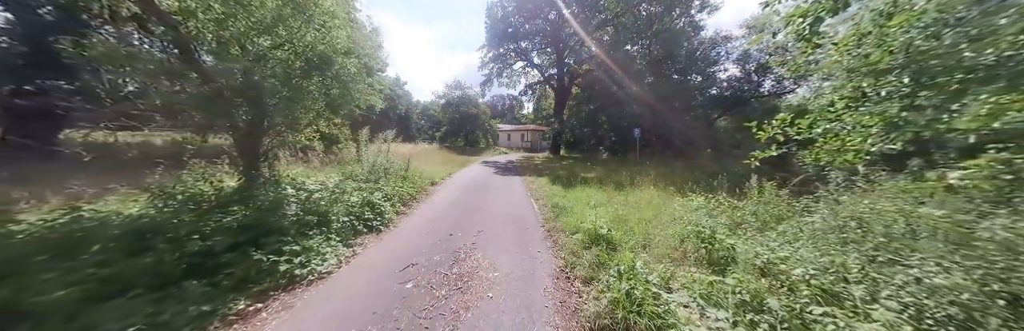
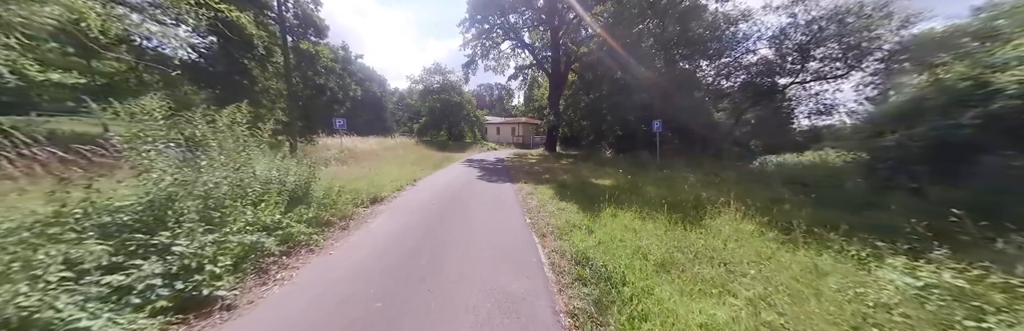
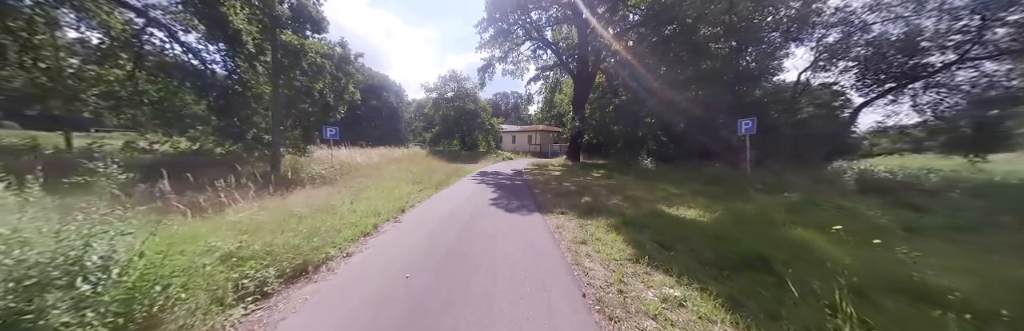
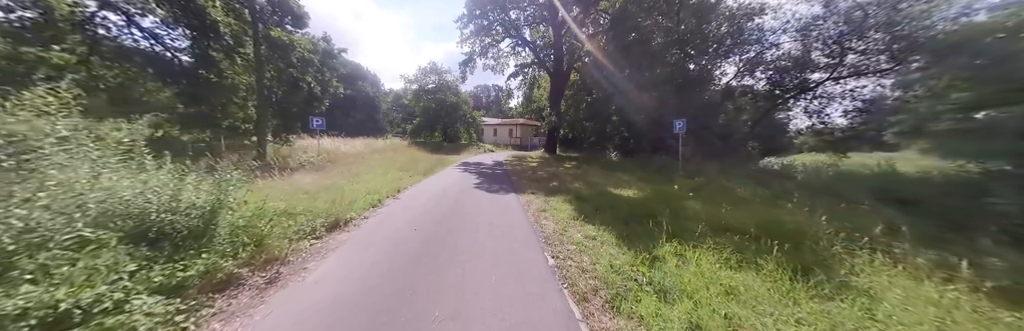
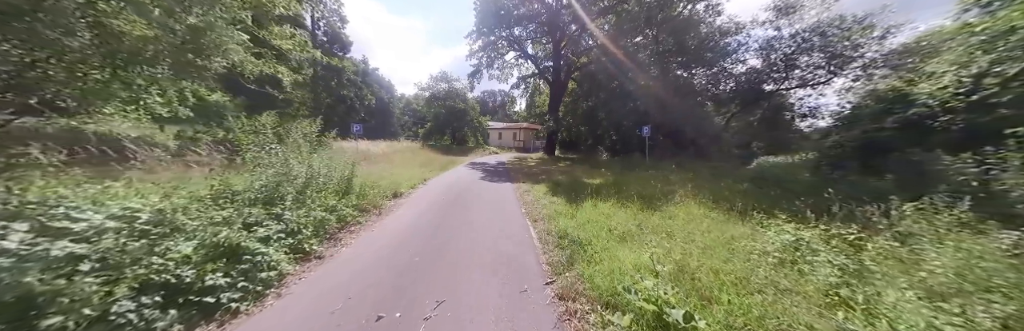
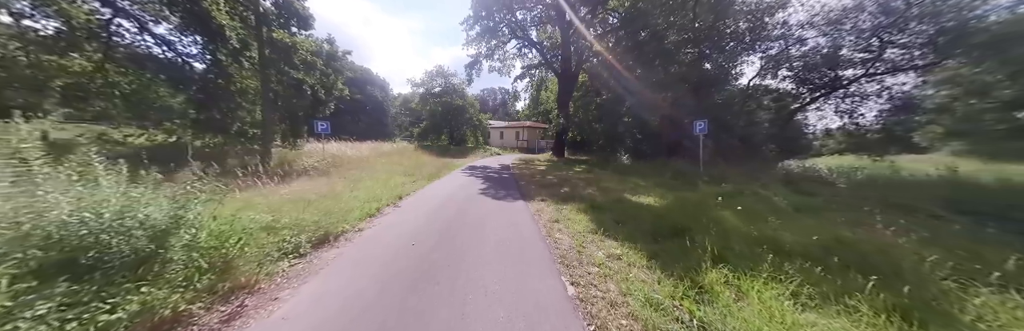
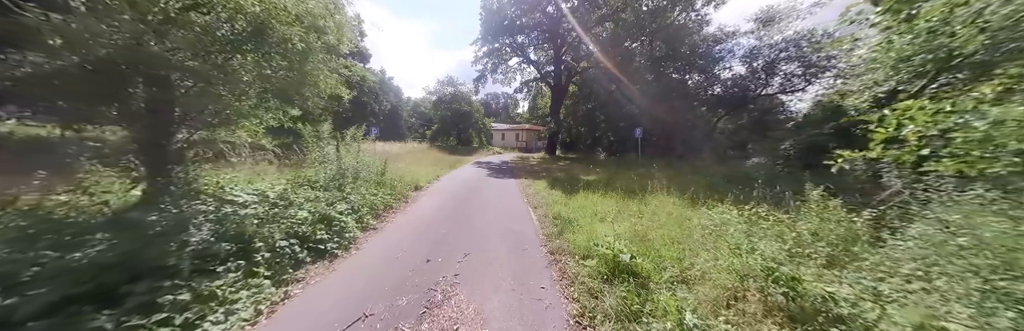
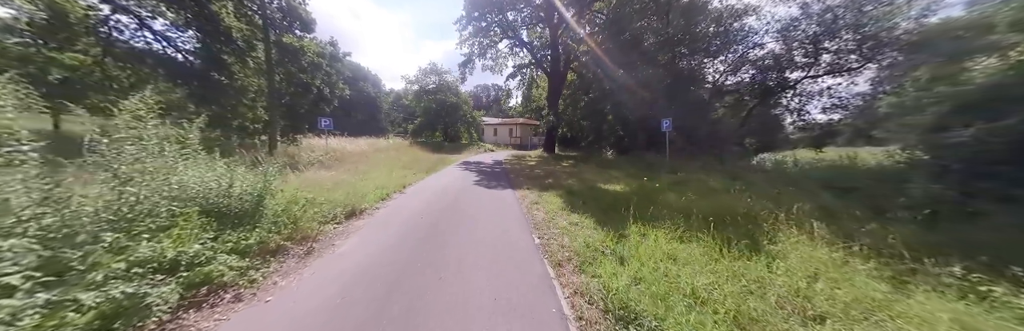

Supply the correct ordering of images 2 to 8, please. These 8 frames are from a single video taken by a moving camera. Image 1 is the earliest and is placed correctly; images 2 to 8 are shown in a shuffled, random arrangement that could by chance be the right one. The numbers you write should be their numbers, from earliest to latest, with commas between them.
7, 5, 2, 8, 4, 6, 3
